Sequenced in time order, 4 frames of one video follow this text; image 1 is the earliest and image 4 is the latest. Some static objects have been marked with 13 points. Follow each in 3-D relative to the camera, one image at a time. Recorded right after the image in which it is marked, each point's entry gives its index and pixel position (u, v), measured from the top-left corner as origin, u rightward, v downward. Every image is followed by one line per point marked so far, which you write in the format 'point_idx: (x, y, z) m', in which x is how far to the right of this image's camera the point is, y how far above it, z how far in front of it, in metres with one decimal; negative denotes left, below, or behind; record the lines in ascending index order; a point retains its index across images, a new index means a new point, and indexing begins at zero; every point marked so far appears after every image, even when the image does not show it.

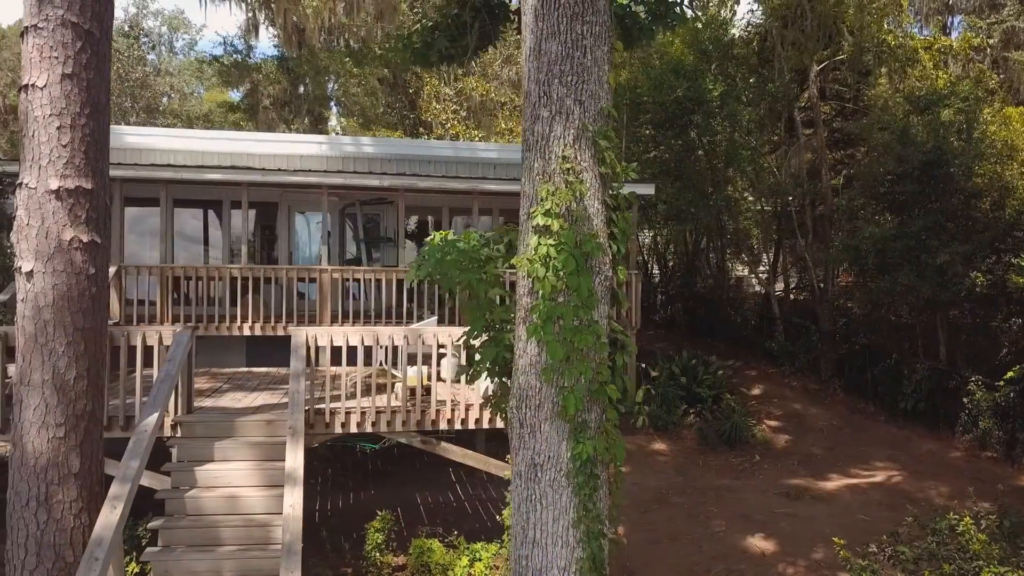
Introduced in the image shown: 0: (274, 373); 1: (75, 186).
0: (-3.7, -1.3, +11.7) m
1: (-3.2, +0.8, +5.5) m
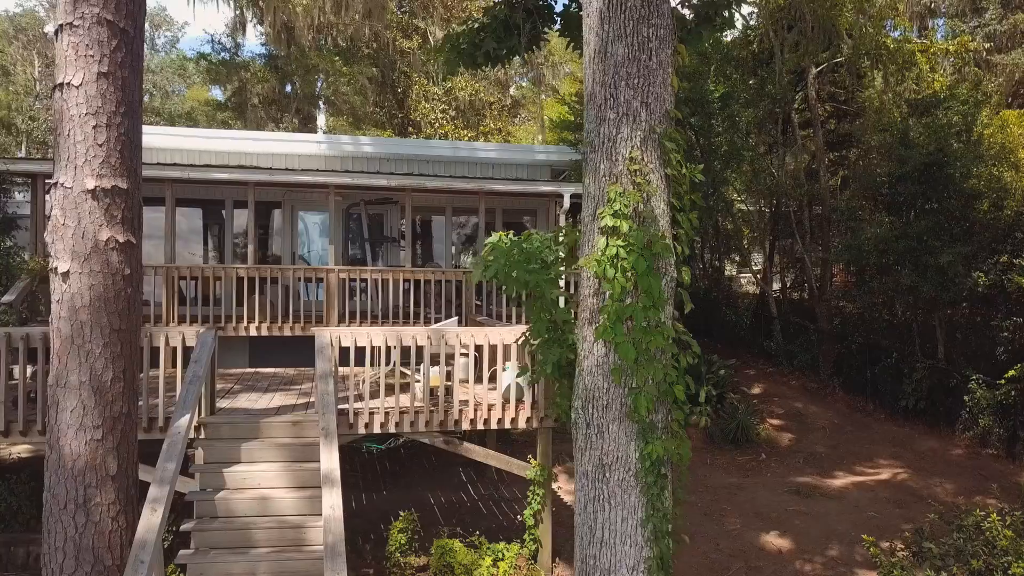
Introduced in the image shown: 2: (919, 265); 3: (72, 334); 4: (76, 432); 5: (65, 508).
0: (-3.6, -1.3, +11.7) m
1: (-2.9, +0.8, +5.5) m
2: (+7.7, +0.4, +14.1) m
3: (-3.1, -0.3, +5.3) m
4: (-3.1, -1.0, +5.3) m
5: (-3.1, -1.5, +5.2) m
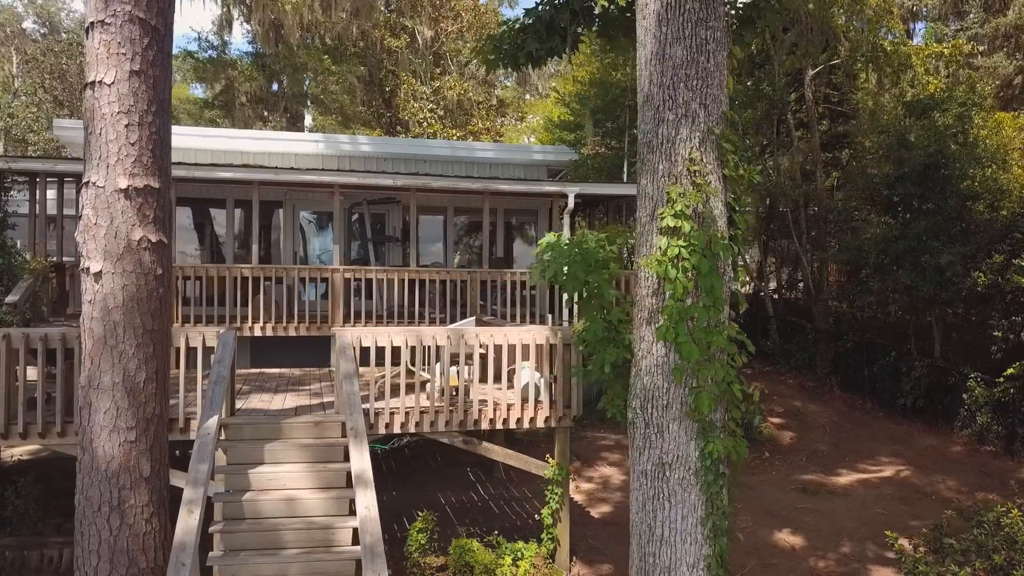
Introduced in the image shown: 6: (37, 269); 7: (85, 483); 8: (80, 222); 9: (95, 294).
0: (-3.5, -1.3, +11.6) m
1: (-2.7, +0.7, +5.4) m
2: (+7.7, +0.4, +14.3) m
3: (-2.9, -0.3, +5.3) m
4: (-2.8, -1.0, +5.2) m
5: (-2.9, -1.5, +5.2) m
6: (-7.2, +0.3, +11.4) m
7: (-3.0, -1.4, +5.2) m
8: (-3.1, +0.5, +5.4) m
9: (-3.0, 0.0, +5.3) m
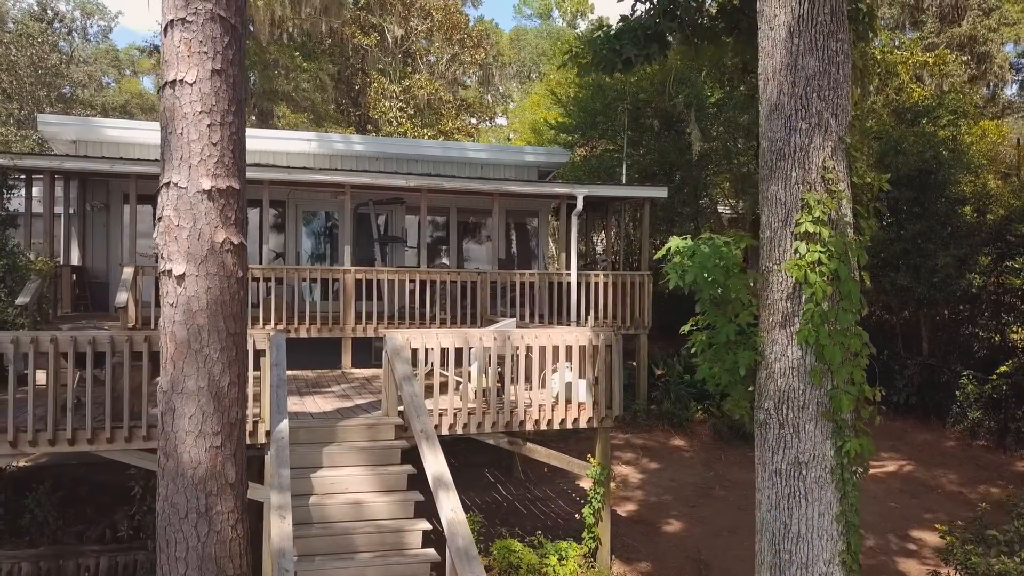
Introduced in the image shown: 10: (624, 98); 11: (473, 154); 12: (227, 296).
0: (-3.2, -1.3, +11.5) m
1: (-2.0, +0.7, +5.4) m
2: (+7.9, +0.4, +14.8) m
3: (-2.2, -0.3, +5.2) m
4: (-2.2, -1.0, +5.1) m
5: (-2.2, -1.6, +5.1) m
6: (-6.9, +0.3, +11.1) m
7: (-2.3, -1.4, +5.1) m
8: (-2.5, +0.5, +5.3) m
9: (-2.3, -0.1, +5.2) m
10: (+2.8, +4.7, +18.5) m
11: (-0.9, +3.3, +18.1) m
12: (-2.0, -0.1, +5.3) m
